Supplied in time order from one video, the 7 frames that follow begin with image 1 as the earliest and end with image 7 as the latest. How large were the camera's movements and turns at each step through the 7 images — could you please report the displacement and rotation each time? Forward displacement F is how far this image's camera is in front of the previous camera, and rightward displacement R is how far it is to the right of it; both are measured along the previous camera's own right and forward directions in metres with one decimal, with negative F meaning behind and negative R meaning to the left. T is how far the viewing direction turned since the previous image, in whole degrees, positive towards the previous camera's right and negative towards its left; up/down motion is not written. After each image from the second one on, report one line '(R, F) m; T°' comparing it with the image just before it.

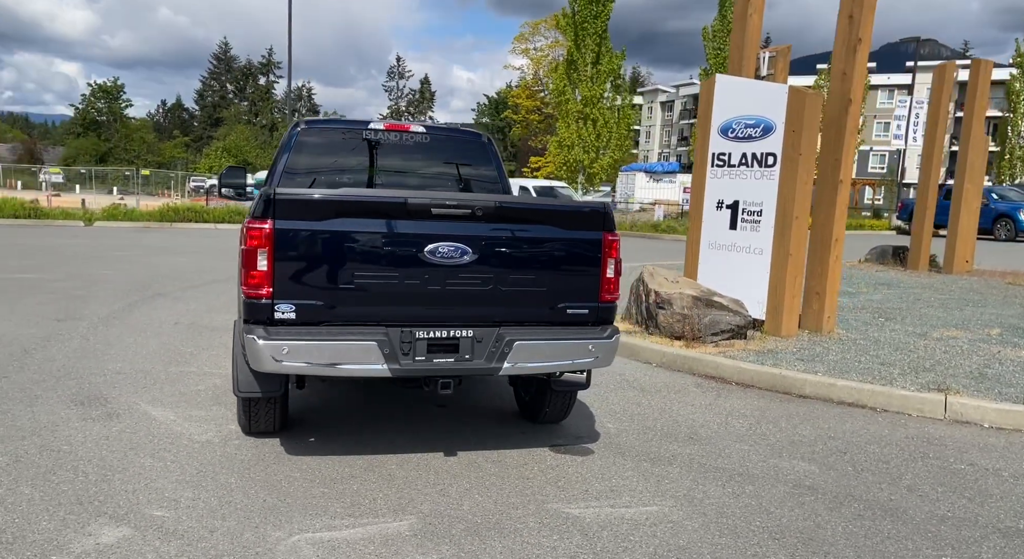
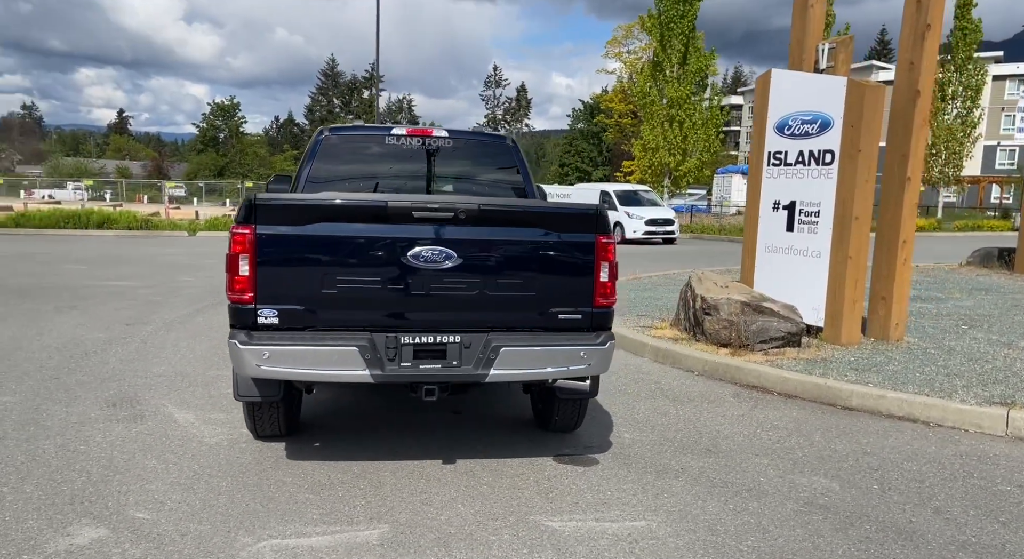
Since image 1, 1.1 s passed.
(+0.5, +0.1) m; -6°
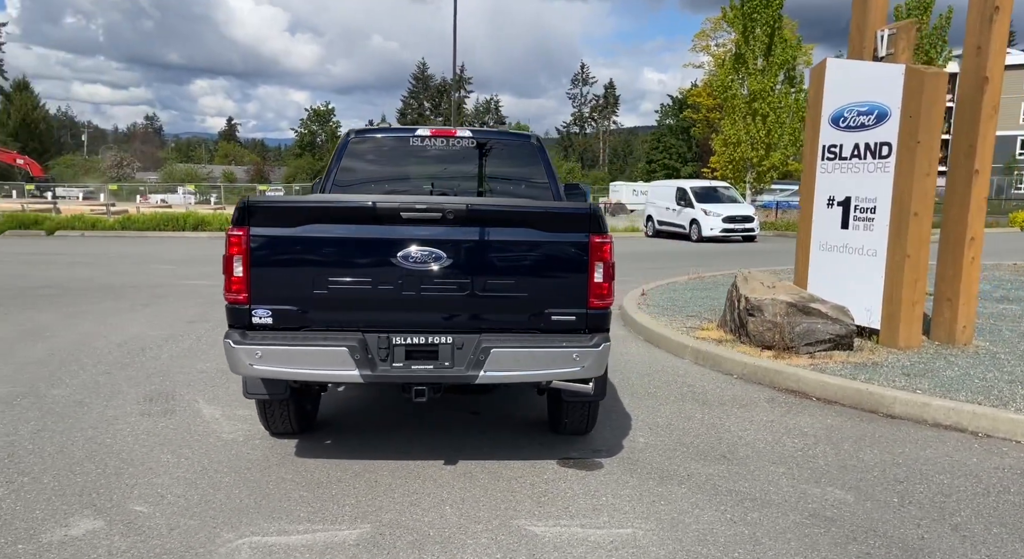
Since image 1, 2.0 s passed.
(+0.5, +0.1) m; -6°
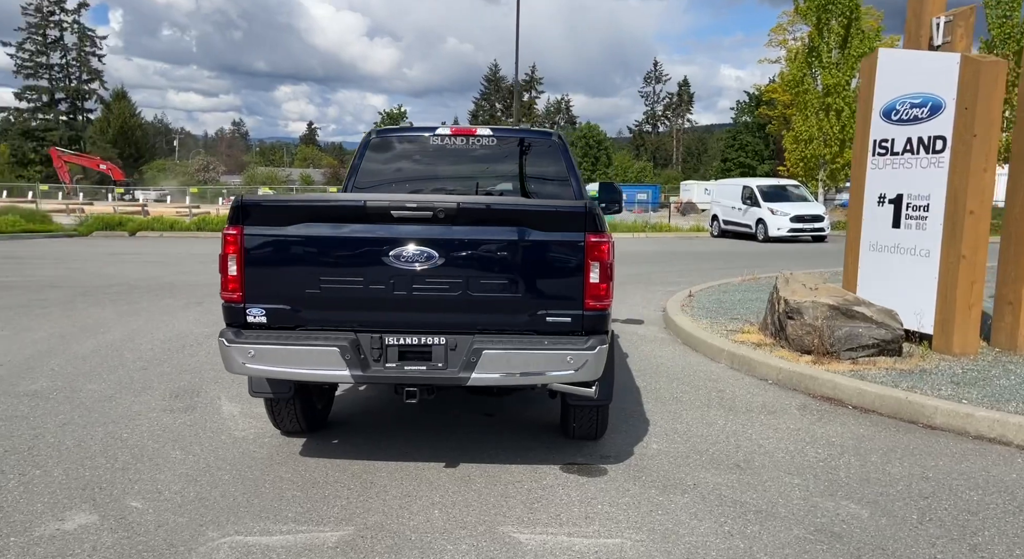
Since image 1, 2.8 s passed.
(+0.4, +0.1) m; -5°
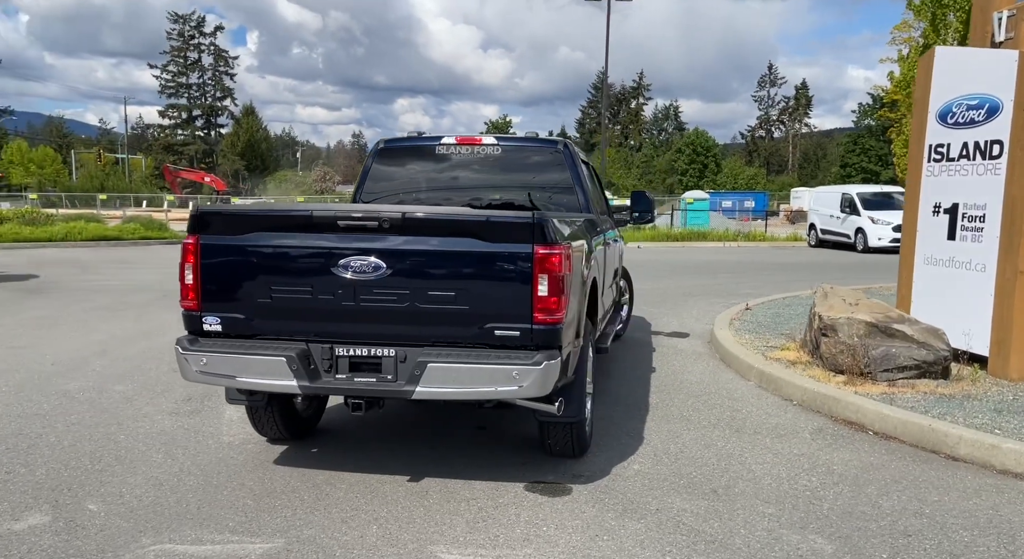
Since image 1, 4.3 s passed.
(+0.7, +0.1) m; -7°
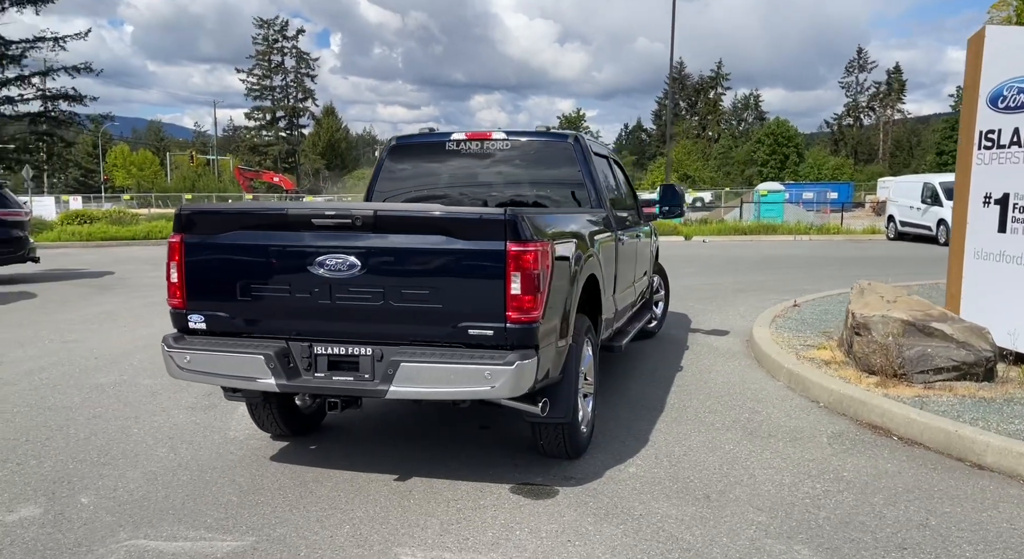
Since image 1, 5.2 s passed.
(+0.5, +0.1) m; -5°
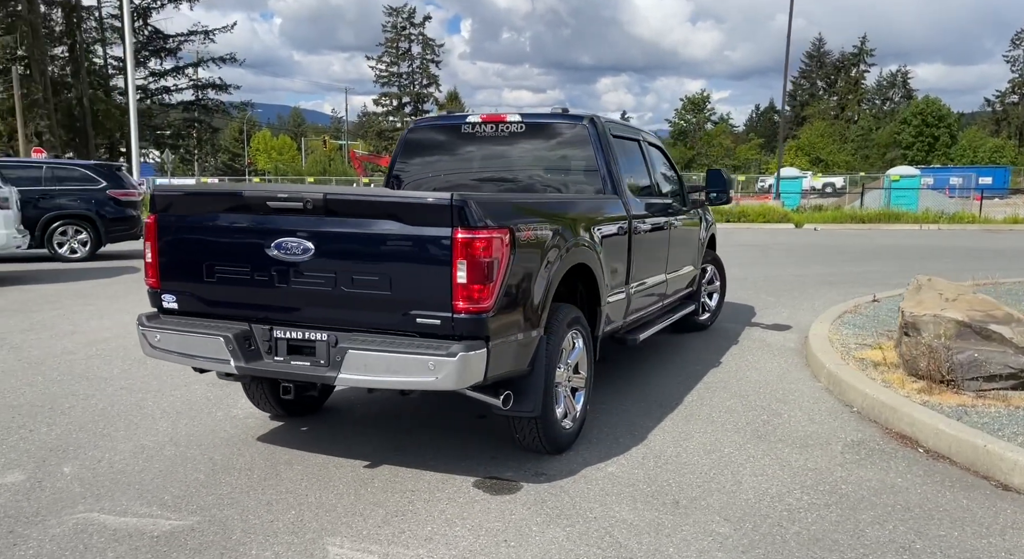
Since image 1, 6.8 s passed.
(+0.7, +0.2) m; -8°
